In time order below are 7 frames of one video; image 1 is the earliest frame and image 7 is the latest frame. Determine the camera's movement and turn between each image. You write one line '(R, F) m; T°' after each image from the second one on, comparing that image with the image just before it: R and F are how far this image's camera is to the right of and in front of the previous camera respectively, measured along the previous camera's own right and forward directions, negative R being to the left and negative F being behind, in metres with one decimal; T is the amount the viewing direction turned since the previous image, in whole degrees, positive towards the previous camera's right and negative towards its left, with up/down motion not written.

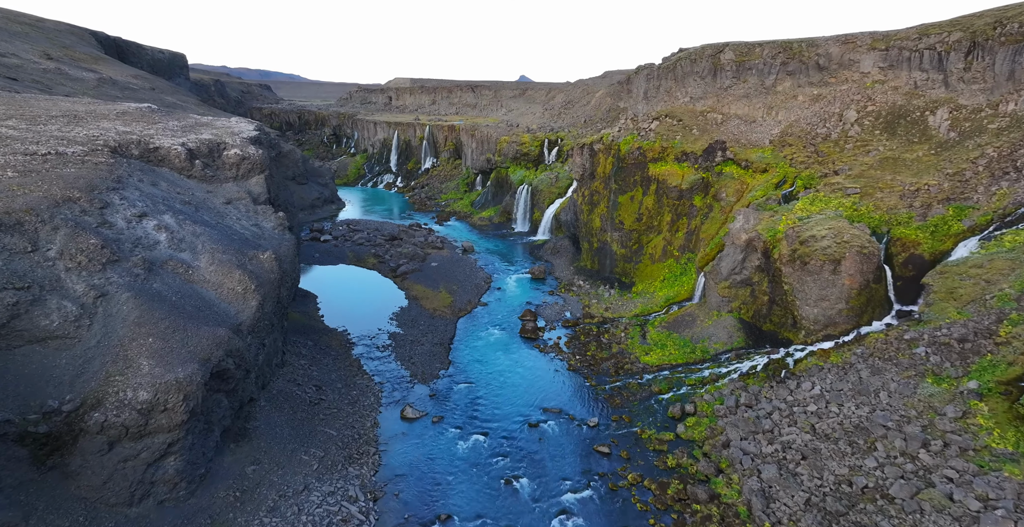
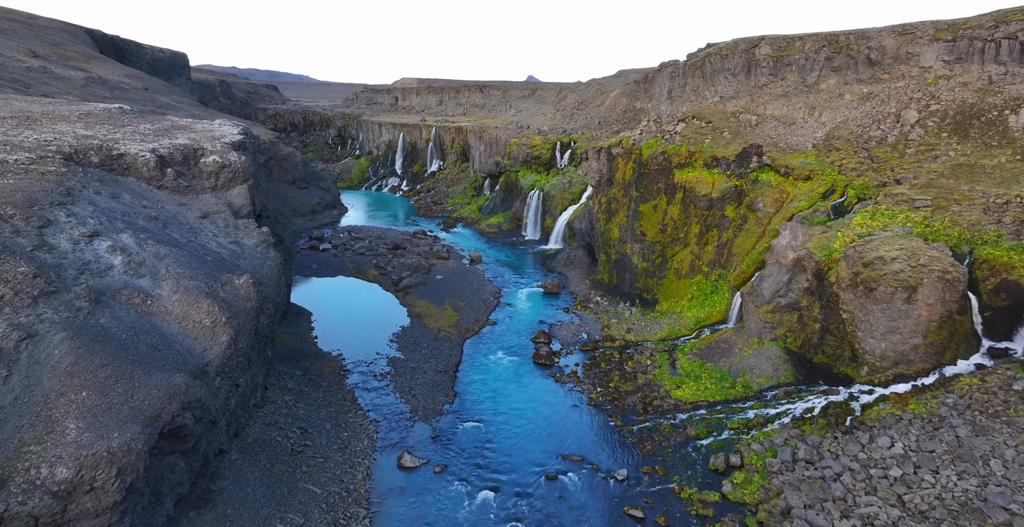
(-0.3, +3.3) m; -1°
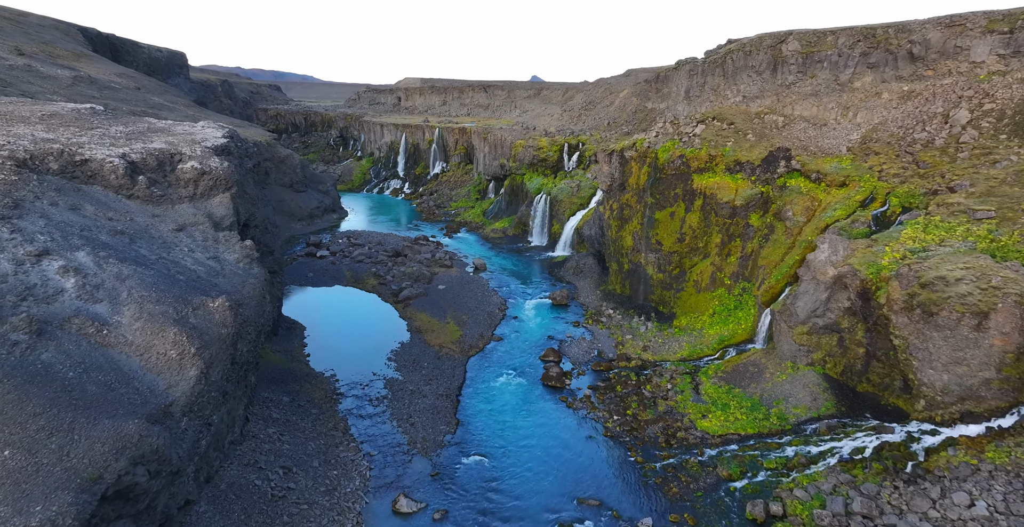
(-0.2, +2.4) m; 0°
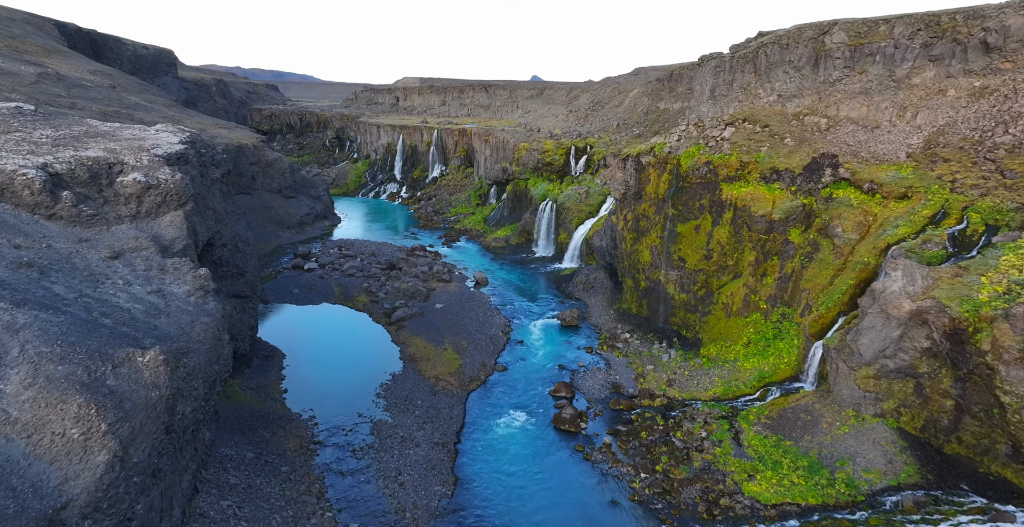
(-0.3, +3.8) m; 0°
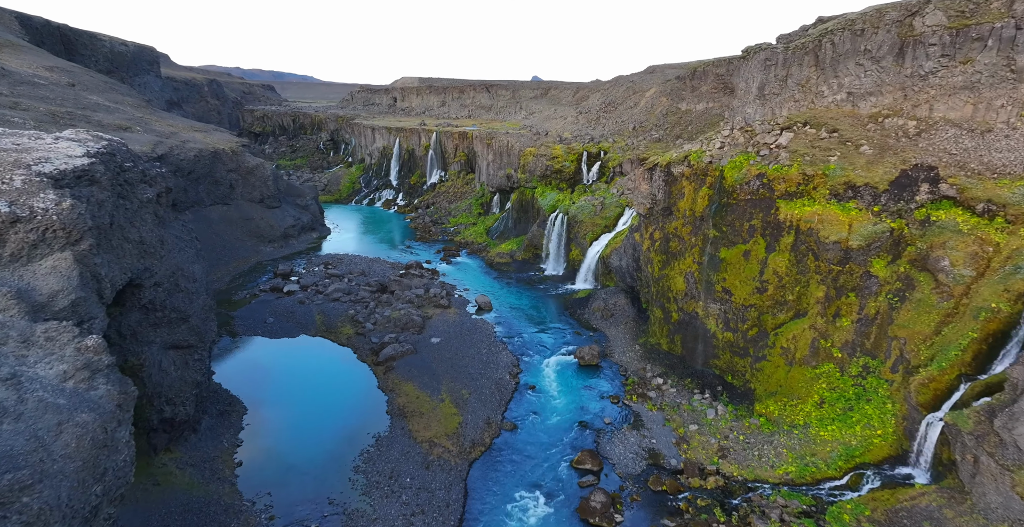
(-0.5, +5.5) m; 0°
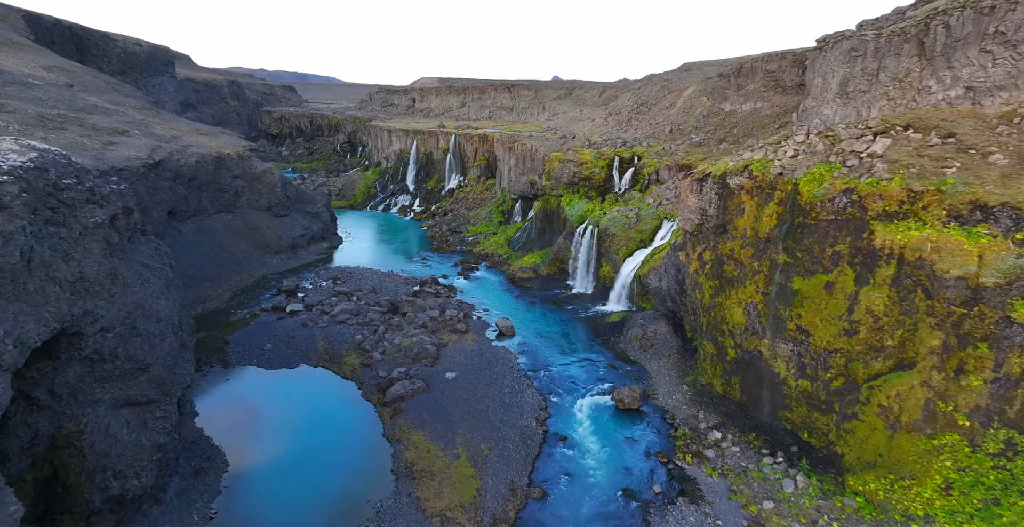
(-0.5, +4.3) m; -2°
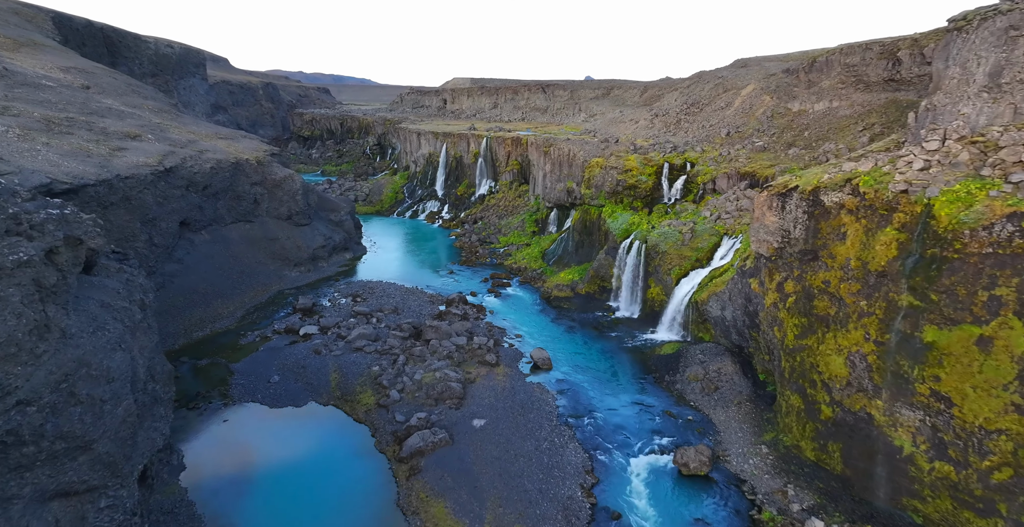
(-0.6, +4.5) m; -3°
